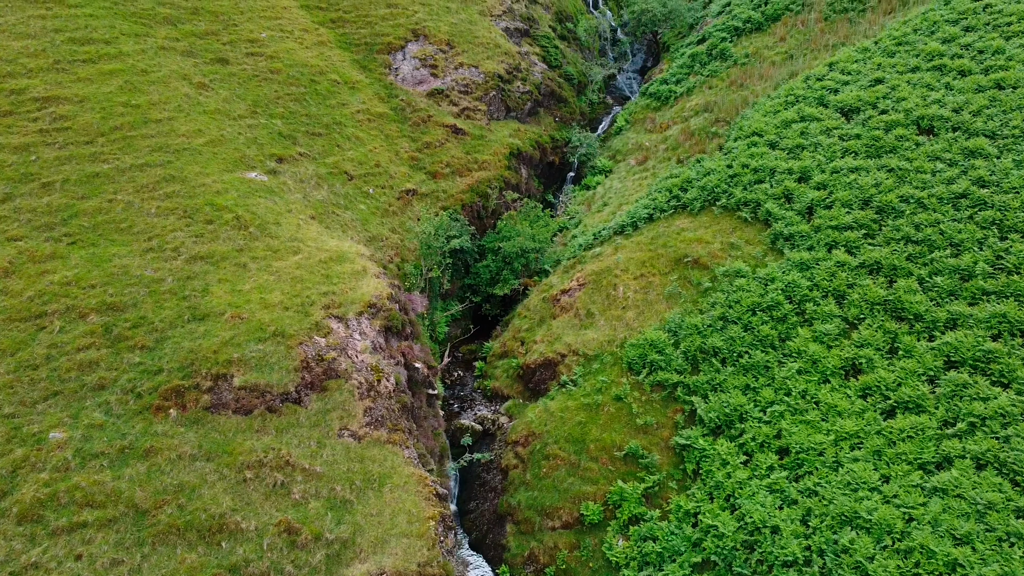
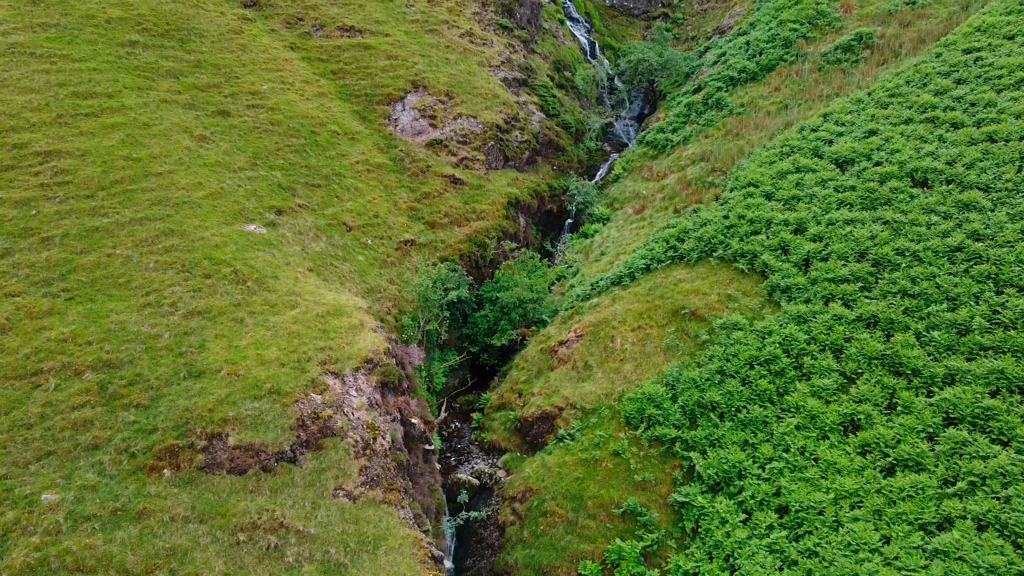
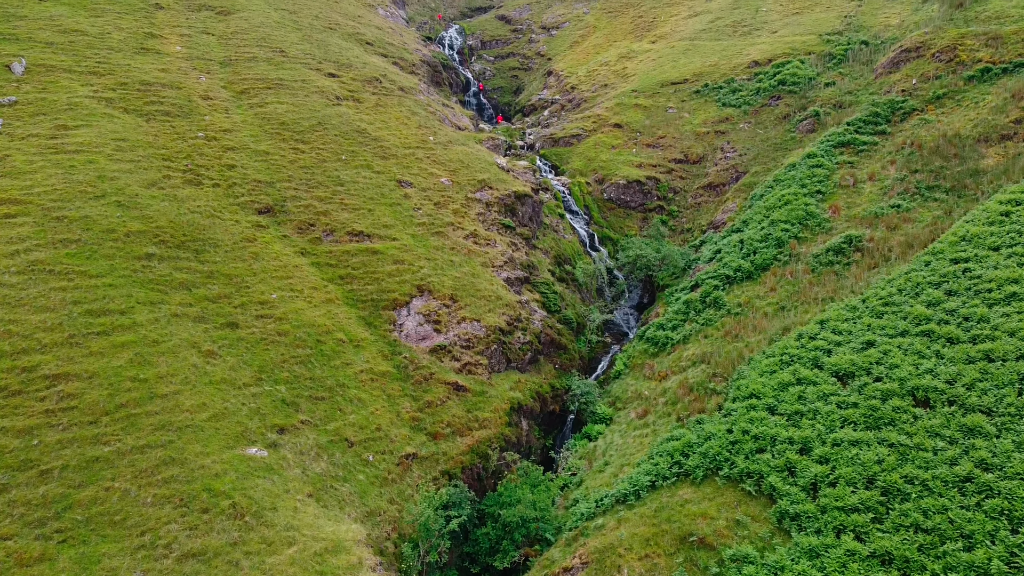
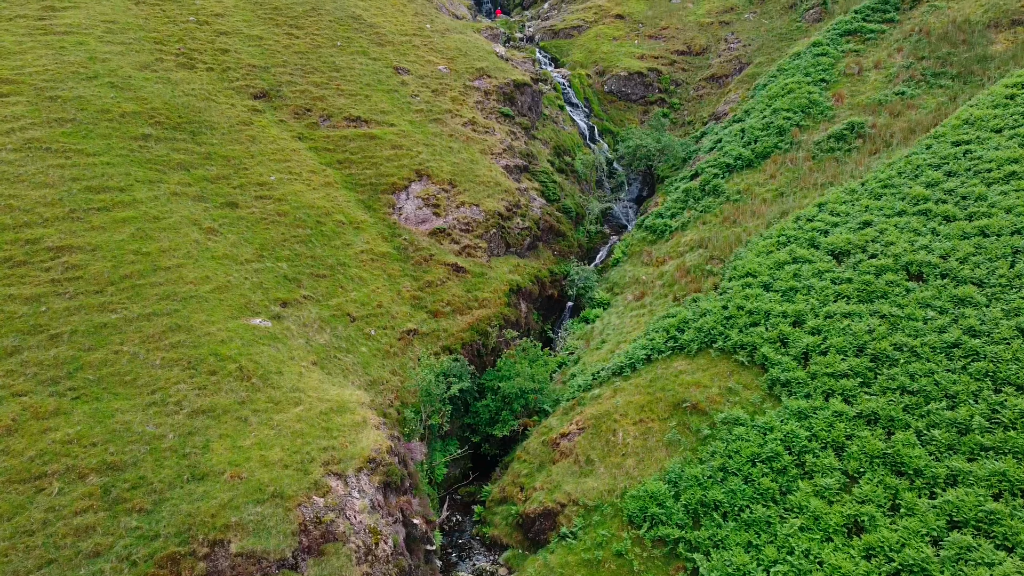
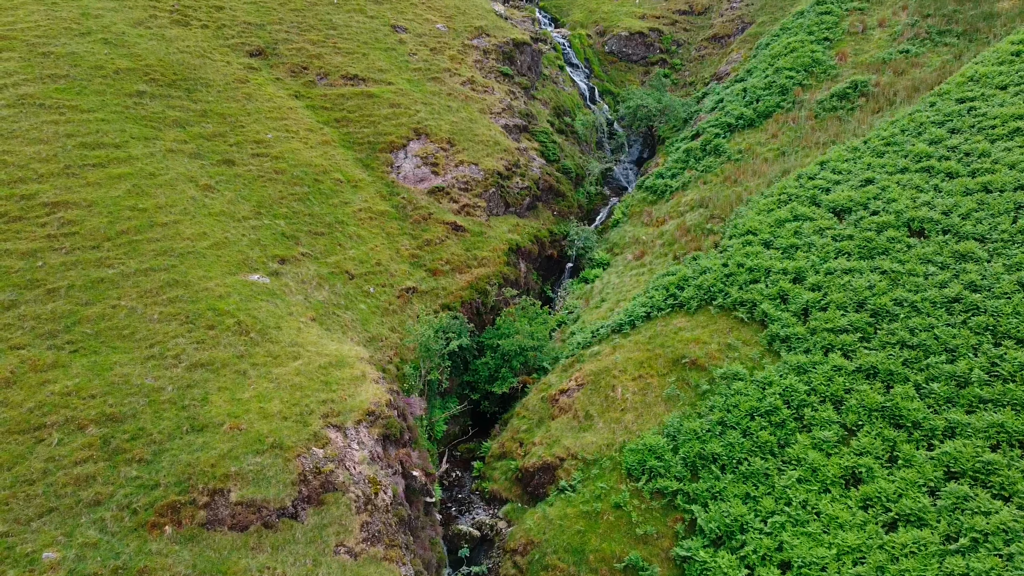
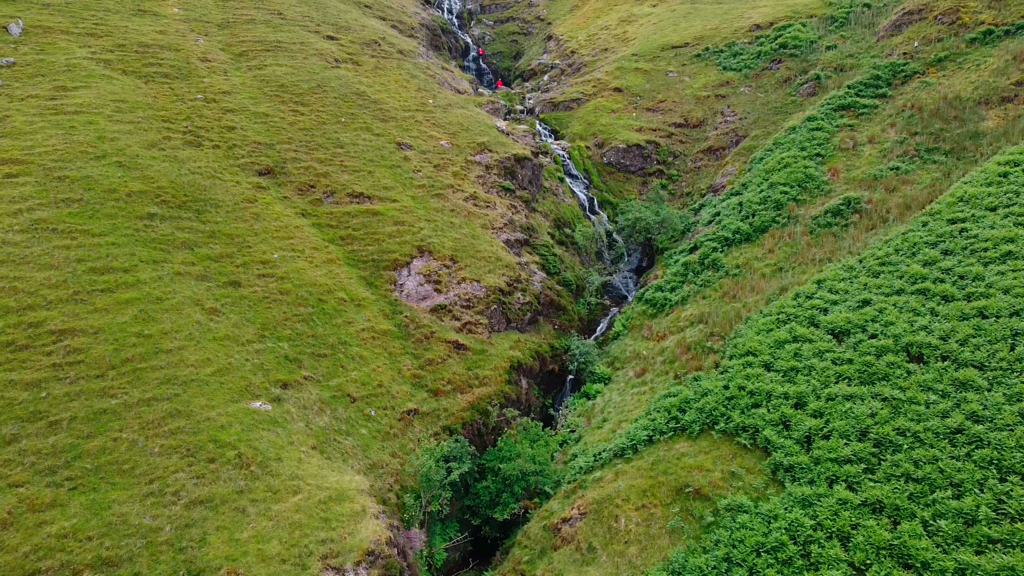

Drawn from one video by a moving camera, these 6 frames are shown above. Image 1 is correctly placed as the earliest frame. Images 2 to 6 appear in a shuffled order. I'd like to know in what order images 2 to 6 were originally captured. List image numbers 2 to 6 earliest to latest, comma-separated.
2, 5, 4, 6, 3
